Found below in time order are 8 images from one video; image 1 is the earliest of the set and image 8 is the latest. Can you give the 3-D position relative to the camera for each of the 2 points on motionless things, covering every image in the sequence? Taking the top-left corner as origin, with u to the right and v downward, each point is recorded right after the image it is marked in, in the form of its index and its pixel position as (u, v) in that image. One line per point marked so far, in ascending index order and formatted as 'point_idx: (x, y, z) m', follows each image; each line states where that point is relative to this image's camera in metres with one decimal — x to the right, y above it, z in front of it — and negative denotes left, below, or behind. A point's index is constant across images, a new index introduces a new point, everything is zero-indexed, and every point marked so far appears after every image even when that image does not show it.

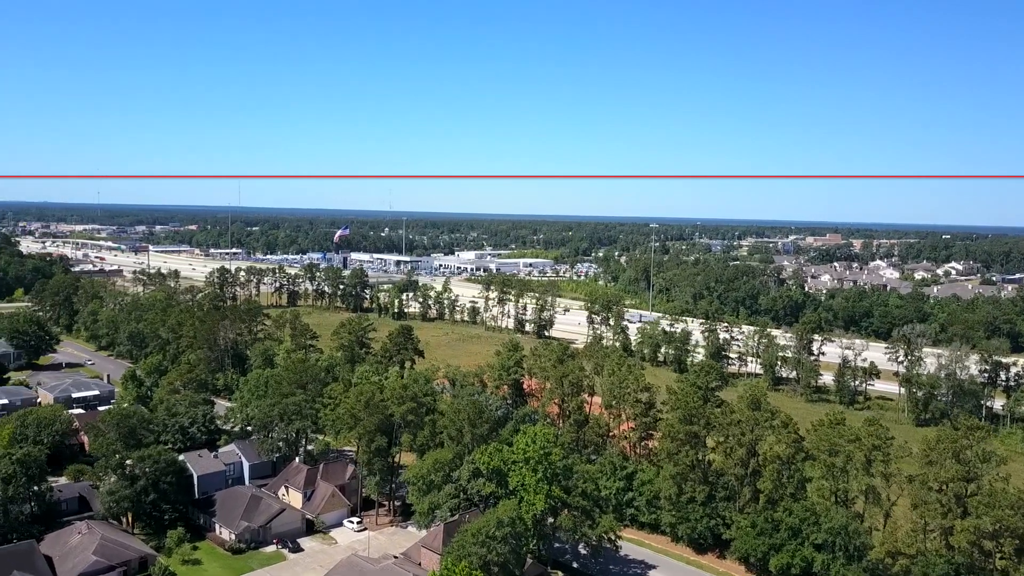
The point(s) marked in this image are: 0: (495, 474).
0: (-0.4, -4.4, +19.3) m
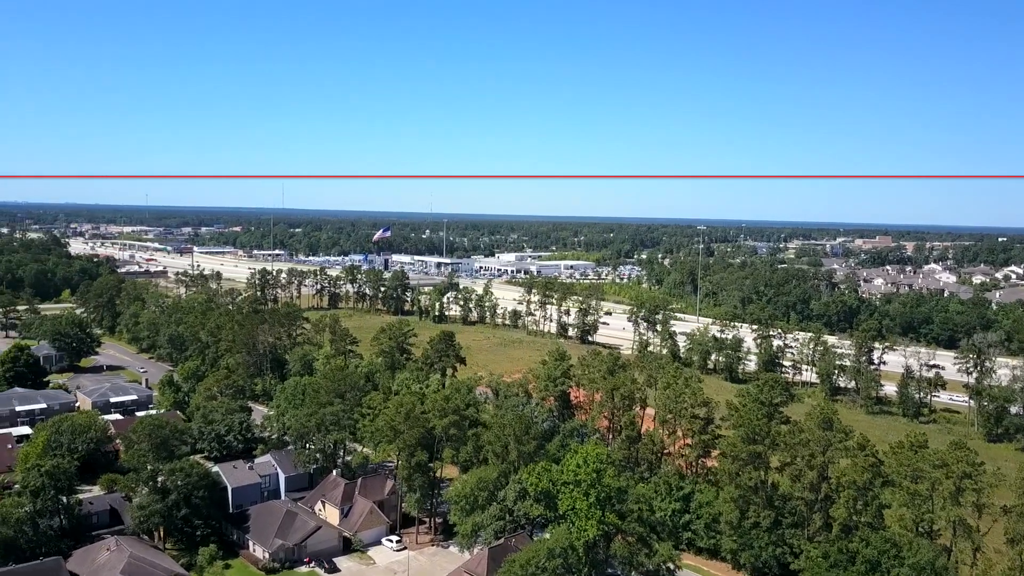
0: (+0.7, -4.6, +18.0) m
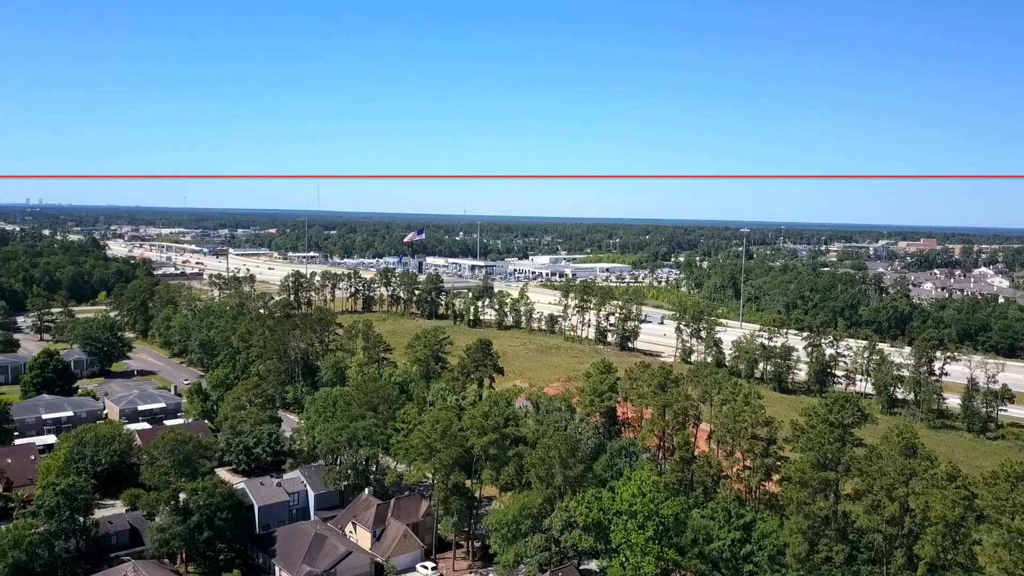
0: (+1.7, -4.8, +16.4) m
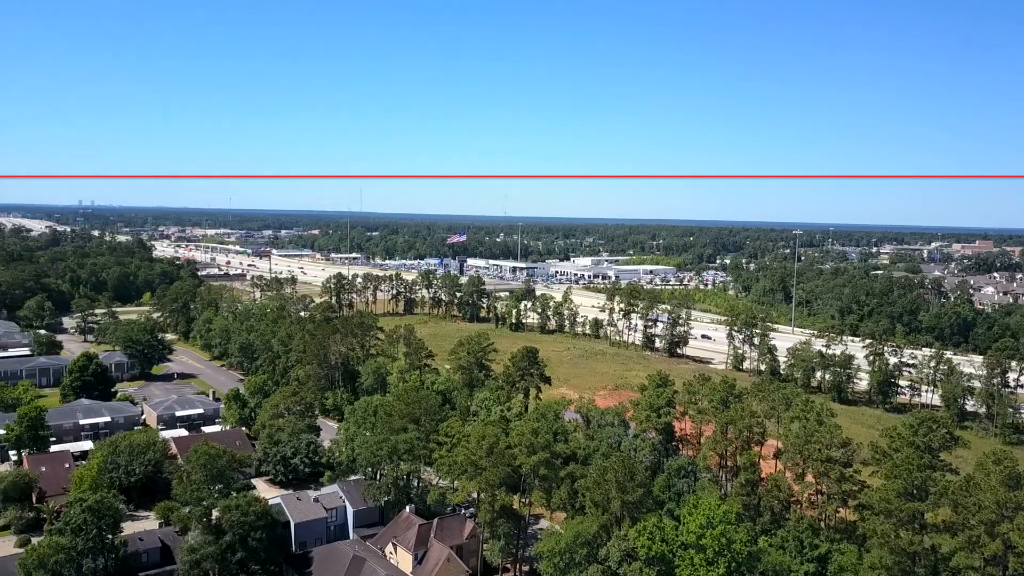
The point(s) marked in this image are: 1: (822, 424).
0: (+2.7, -5.0, +14.9) m
1: (+7.1, -3.1, +18.5) m
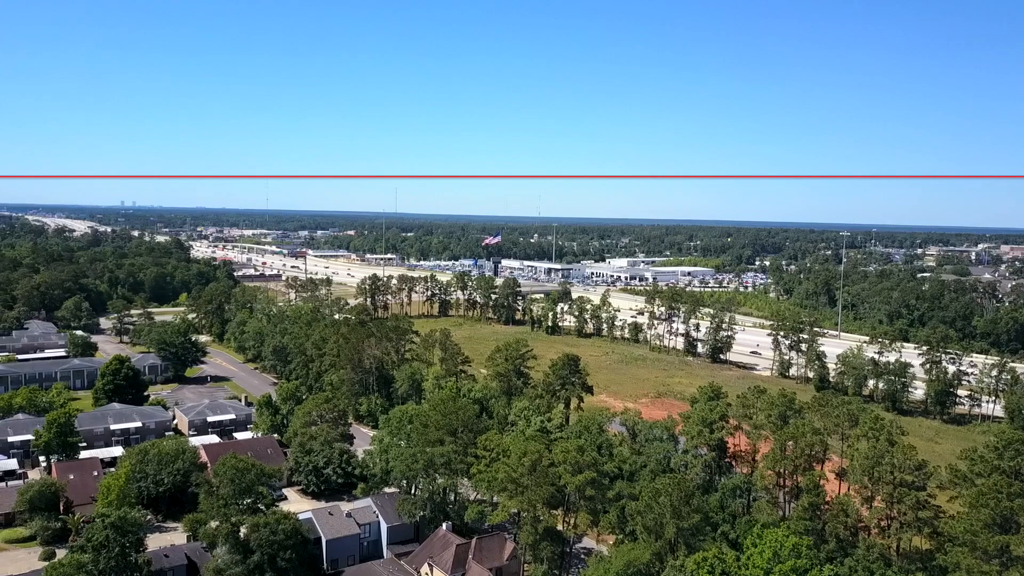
0: (+3.4, -5.1, +13.6) m
1: (+8.0, -3.3, +17.0) m
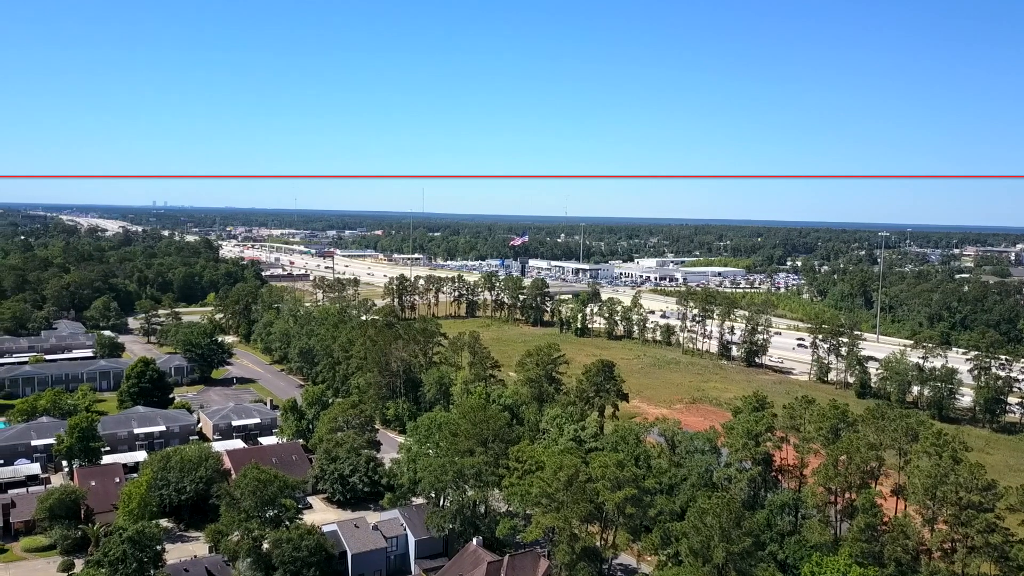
0: (+4.0, -5.2, +12.6) m
1: (+8.7, -3.4, +15.8) m
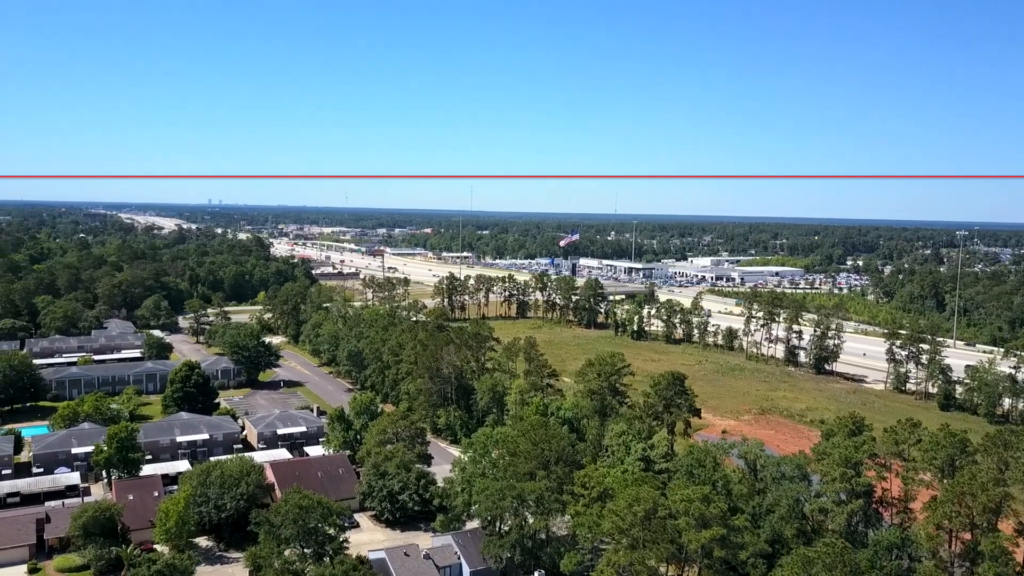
0: (+5.0, -5.4, +10.5) m
1: (+9.9, -3.6, +13.4) m
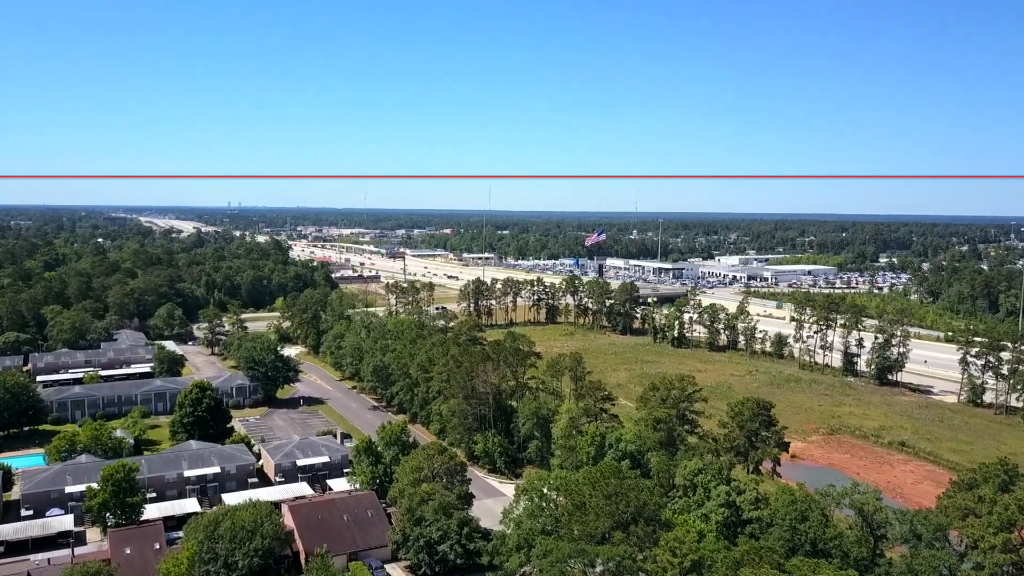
0: (+6.1, -5.7, +7.1) m
1: (+11.0, -3.8, +10.0) m
